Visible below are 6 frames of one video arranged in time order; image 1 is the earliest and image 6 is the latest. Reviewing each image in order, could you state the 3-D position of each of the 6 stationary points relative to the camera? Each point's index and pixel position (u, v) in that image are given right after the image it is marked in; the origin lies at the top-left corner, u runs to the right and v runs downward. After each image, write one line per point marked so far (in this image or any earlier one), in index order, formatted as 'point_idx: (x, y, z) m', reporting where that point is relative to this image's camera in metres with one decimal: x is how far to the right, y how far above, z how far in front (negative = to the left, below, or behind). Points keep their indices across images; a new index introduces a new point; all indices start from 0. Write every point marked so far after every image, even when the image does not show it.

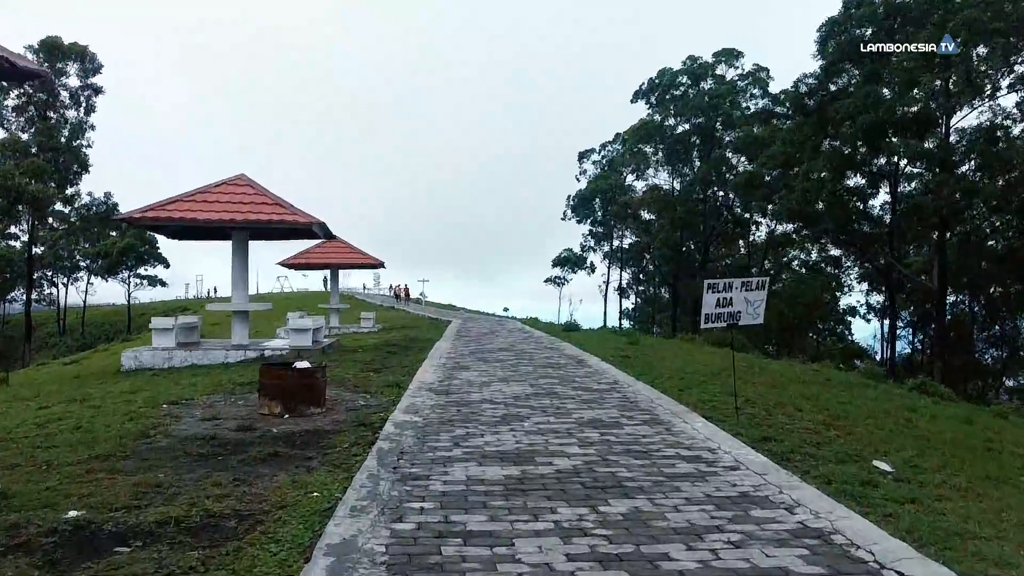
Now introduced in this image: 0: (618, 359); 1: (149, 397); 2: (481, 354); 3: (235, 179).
0: (+1.8, -1.2, +13.6) m
1: (-4.3, -1.3, +9.6) m
2: (-0.5, -1.1, +13.3) m
3: (-5.8, +2.3, +17.2) m
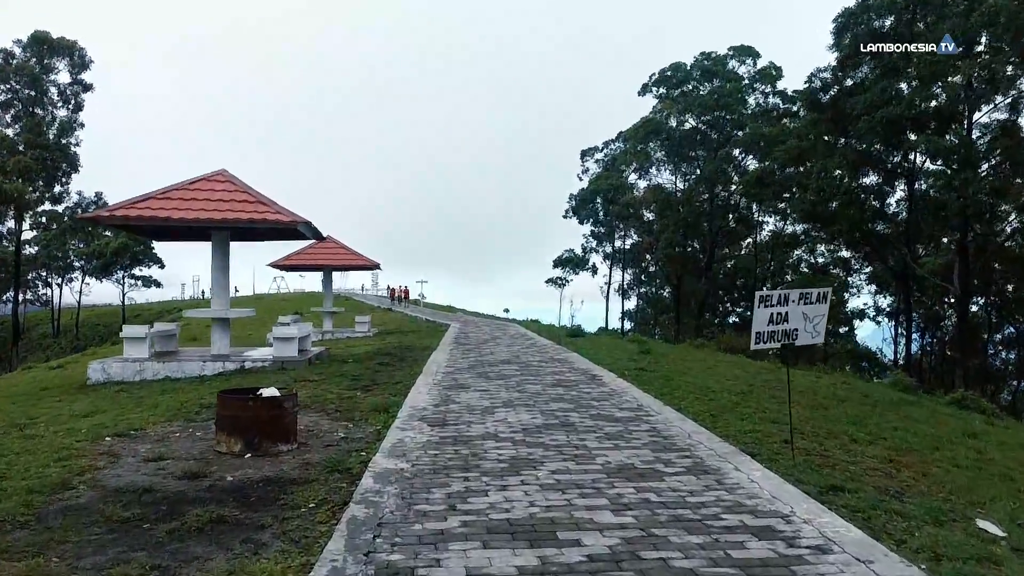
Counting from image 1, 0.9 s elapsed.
0: (+1.8, -1.3, +12.3) m
1: (-4.2, -1.4, +8.3) m
2: (-0.5, -1.2, +12.0) m
3: (-5.7, +2.2, +15.8) m
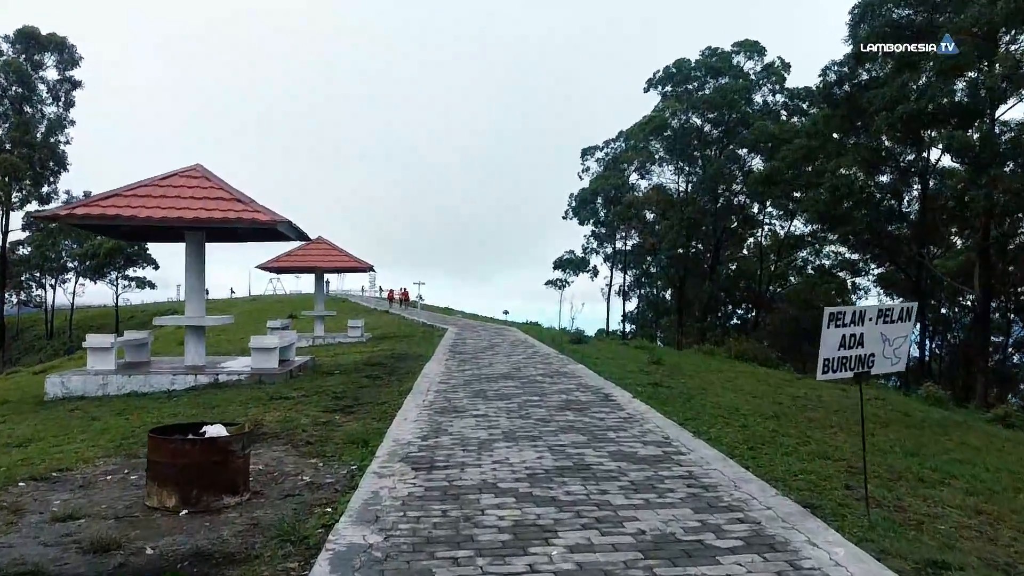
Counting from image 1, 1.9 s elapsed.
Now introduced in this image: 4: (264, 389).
0: (+1.9, -1.4, +11.0) m
1: (-4.2, -1.5, +7.0) m
2: (-0.5, -1.3, +10.7) m
3: (-5.7, +2.1, +14.5) m
4: (-3.8, -1.5, +12.5) m
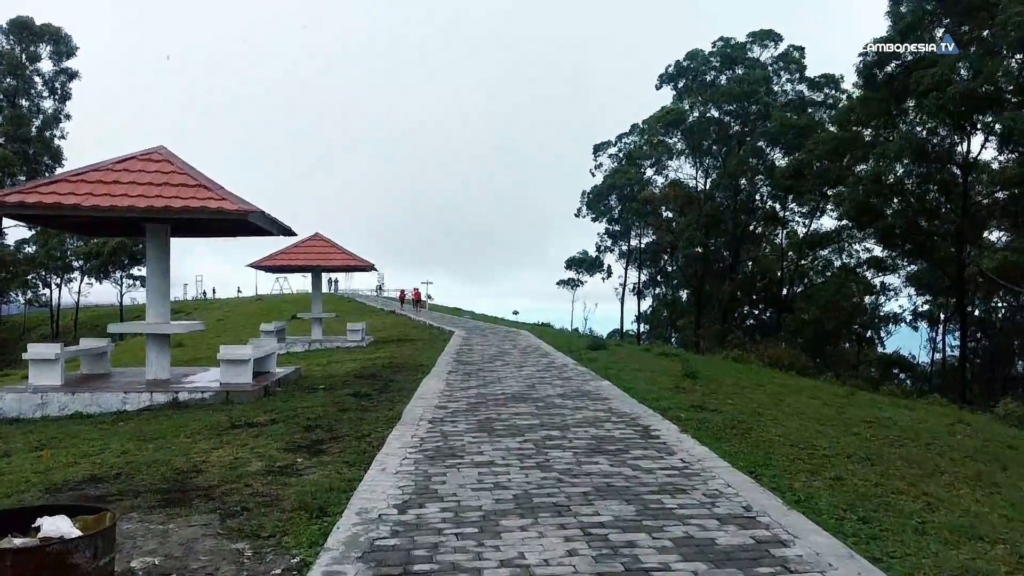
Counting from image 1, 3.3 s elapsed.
0: (+2.0, -1.4, +8.9) m
1: (-4.1, -1.5, +5.0) m
2: (-0.3, -1.3, +8.7) m
3: (-5.5, +2.1, +12.5) m
4: (-3.6, -1.6, +10.4) m
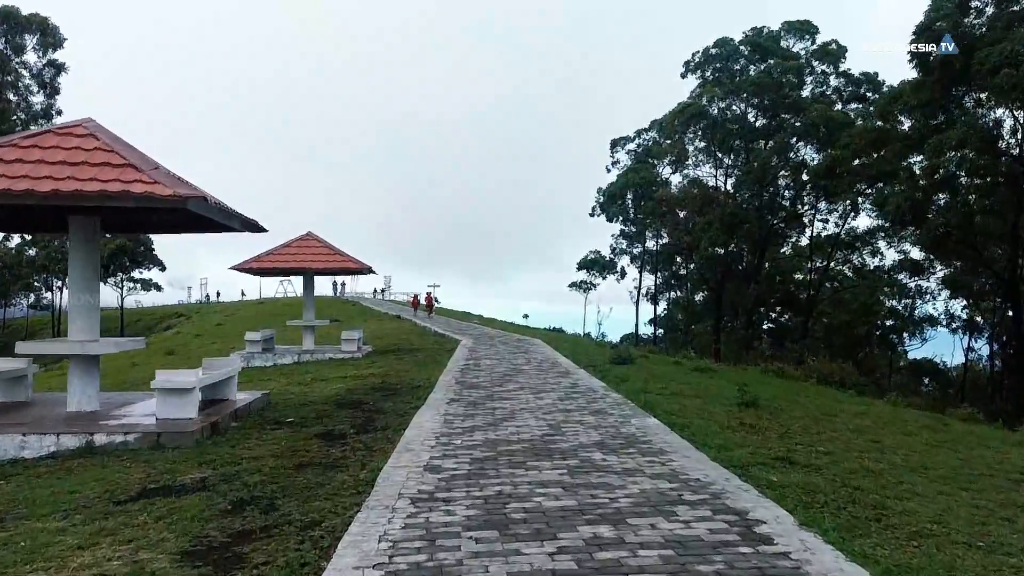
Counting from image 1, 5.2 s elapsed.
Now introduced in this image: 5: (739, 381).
0: (+2.2, -1.5, +6.2) m
1: (-4.0, -1.6, +2.4) m
2: (-0.1, -1.4, +6.0) m
3: (-5.3, +2.0, +9.9) m
4: (-3.4, -1.7, +7.8) m
5: (+4.4, -1.8, +15.4) m
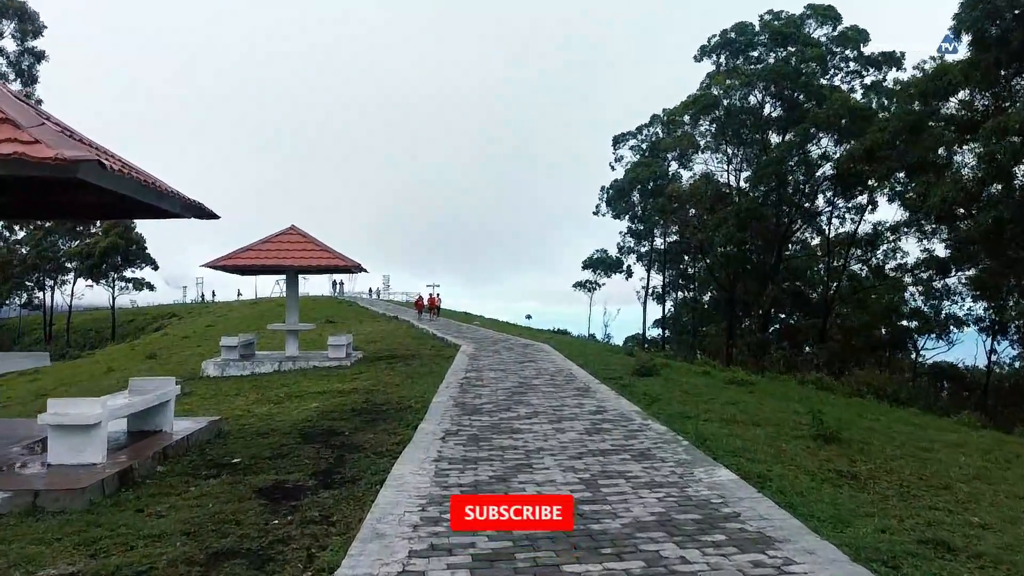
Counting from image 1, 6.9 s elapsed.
0: (+2.3, -1.5, +3.8) m
1: (-3.8, -1.6, -0.1) m
2: (0.0, -1.4, +3.6) m
3: (-5.2, +2.0, +7.5) m
4: (-3.3, -1.7, +5.4) m
5: (+4.5, -1.8, +13.0) m
